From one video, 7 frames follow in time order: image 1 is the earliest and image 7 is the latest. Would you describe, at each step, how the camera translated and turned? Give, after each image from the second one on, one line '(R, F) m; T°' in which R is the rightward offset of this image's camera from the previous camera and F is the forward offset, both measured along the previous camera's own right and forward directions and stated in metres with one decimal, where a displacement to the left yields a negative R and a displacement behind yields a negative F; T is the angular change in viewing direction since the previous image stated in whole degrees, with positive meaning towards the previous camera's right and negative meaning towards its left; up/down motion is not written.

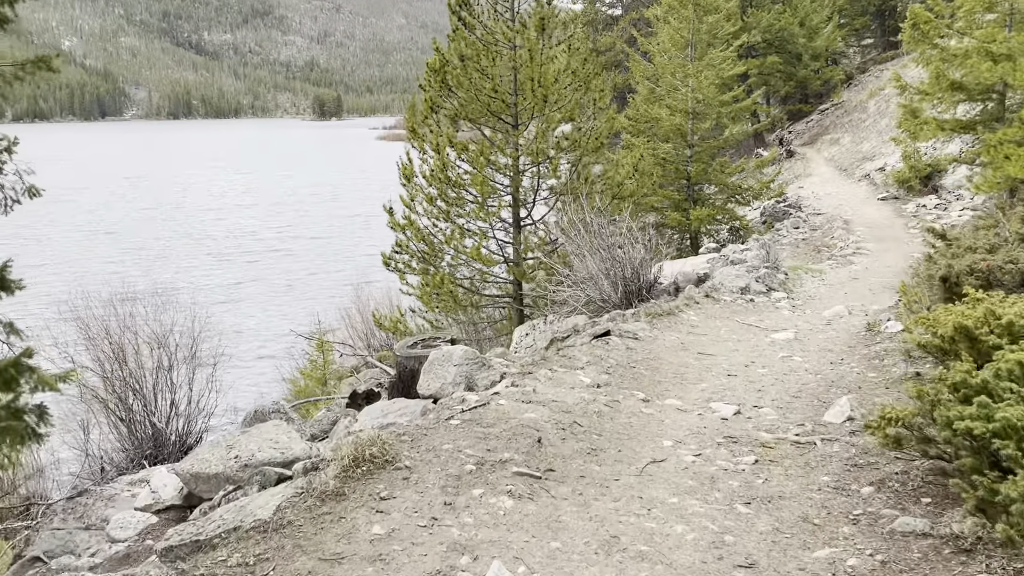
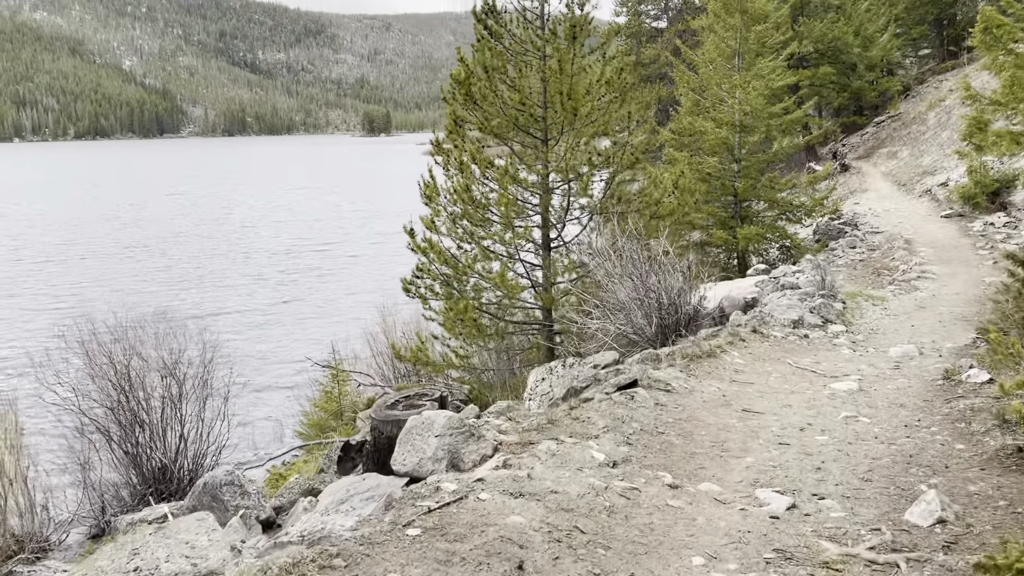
(+0.2, +0.9) m; -3°
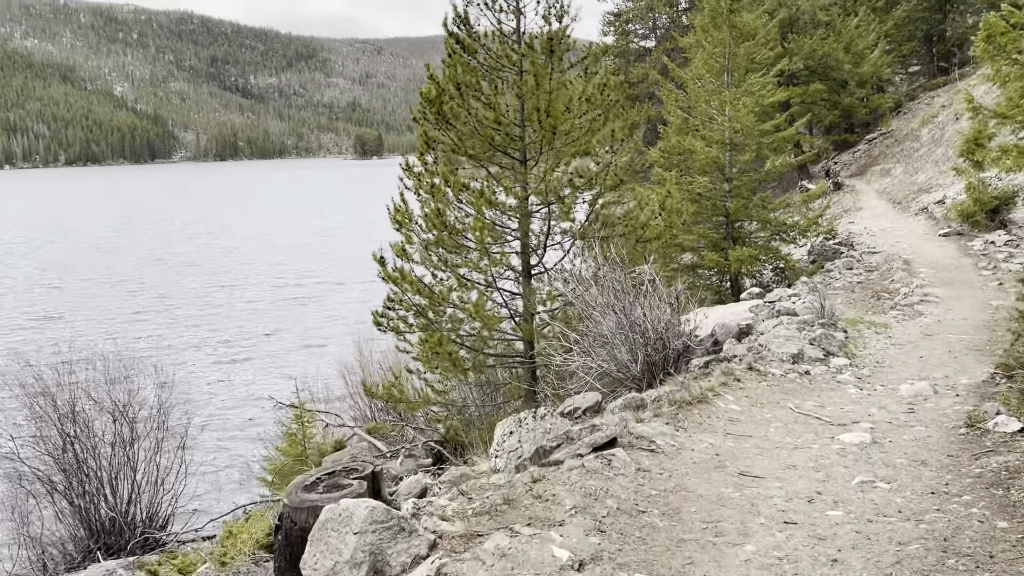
(+0.2, +0.7) m; 0°
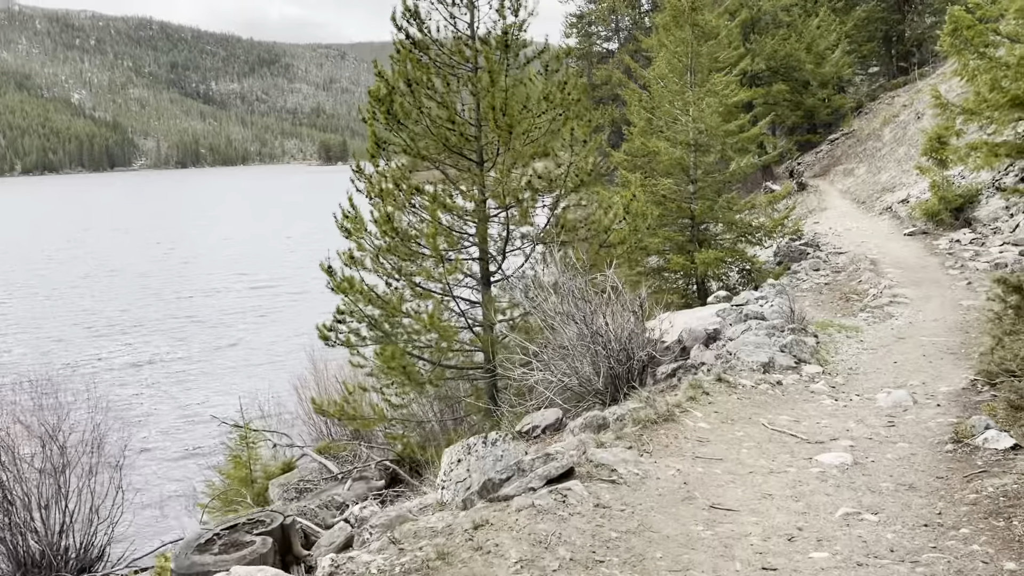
(+0.1, +0.5) m; +2°
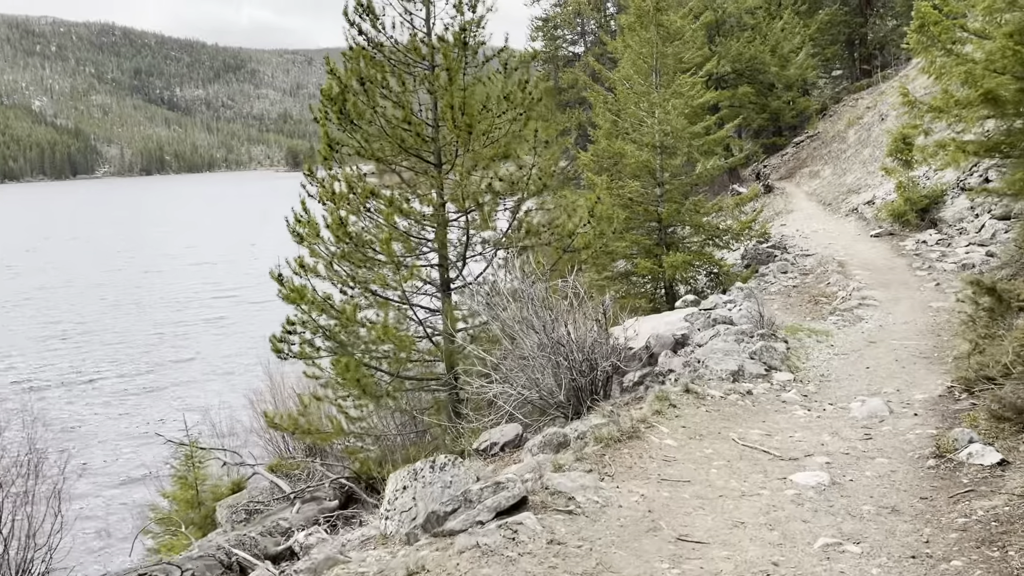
(+0.1, +0.4) m; +2°
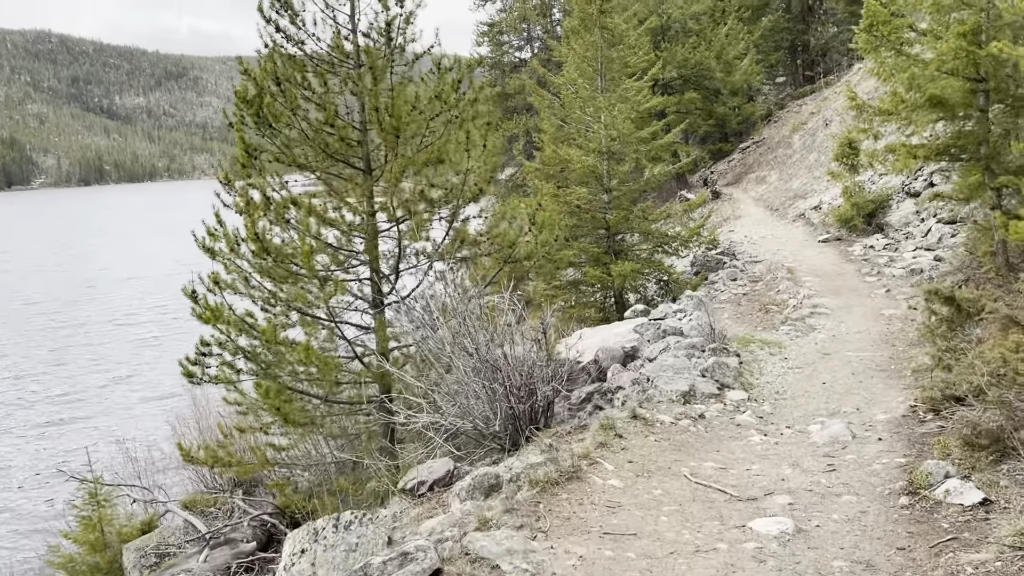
(+0.2, +0.6) m; +3°
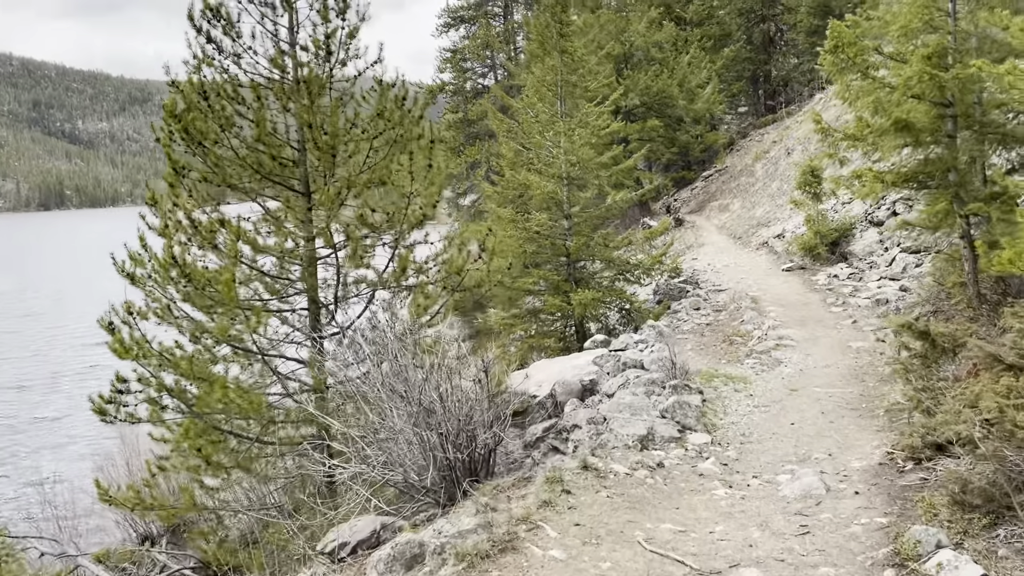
(+0.2, +0.6) m; +2°
